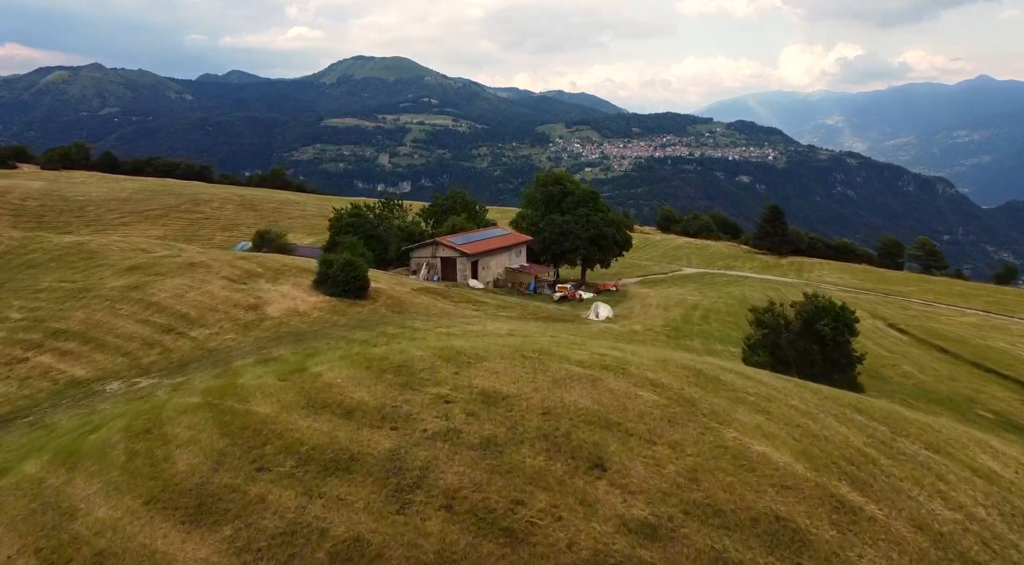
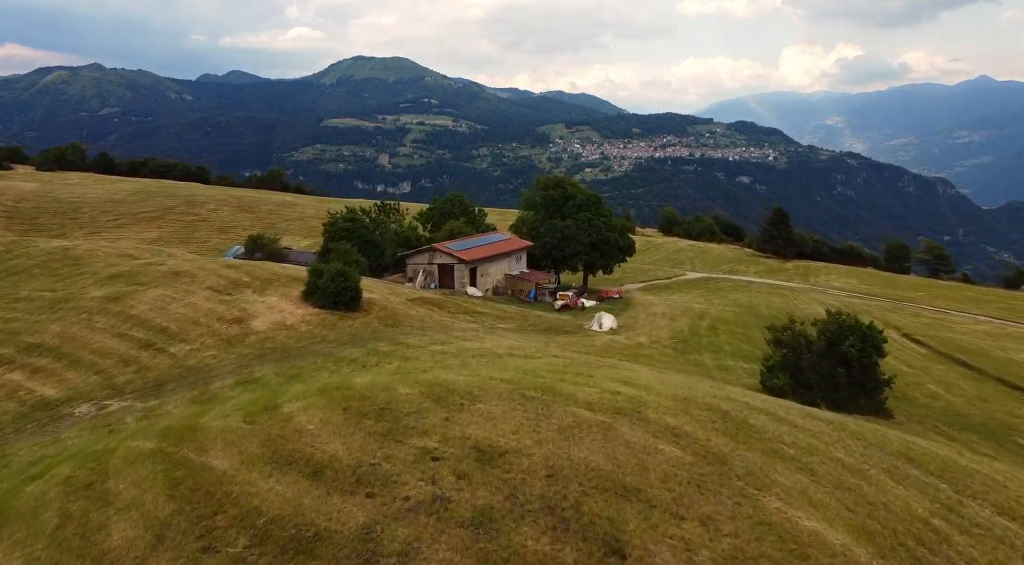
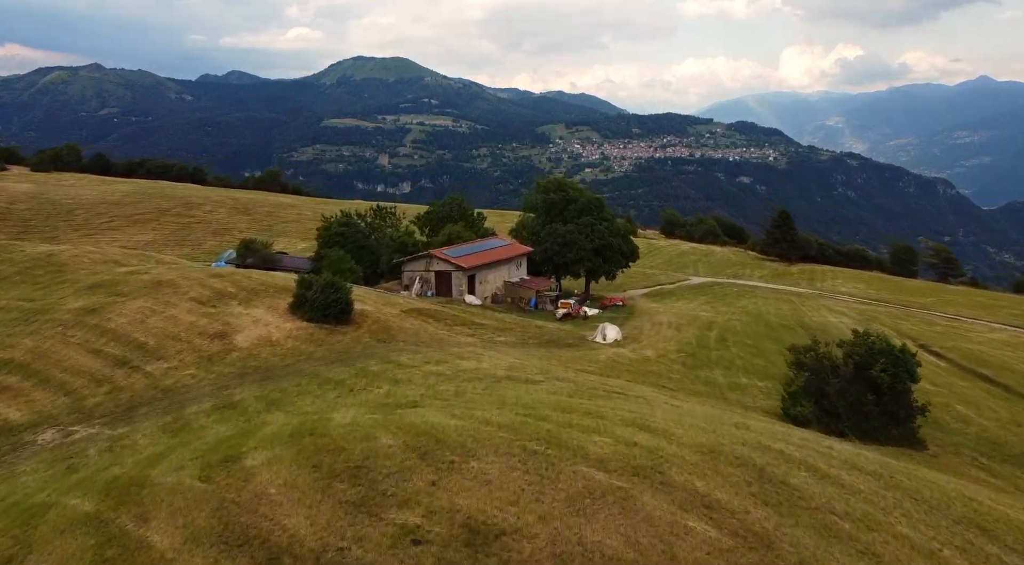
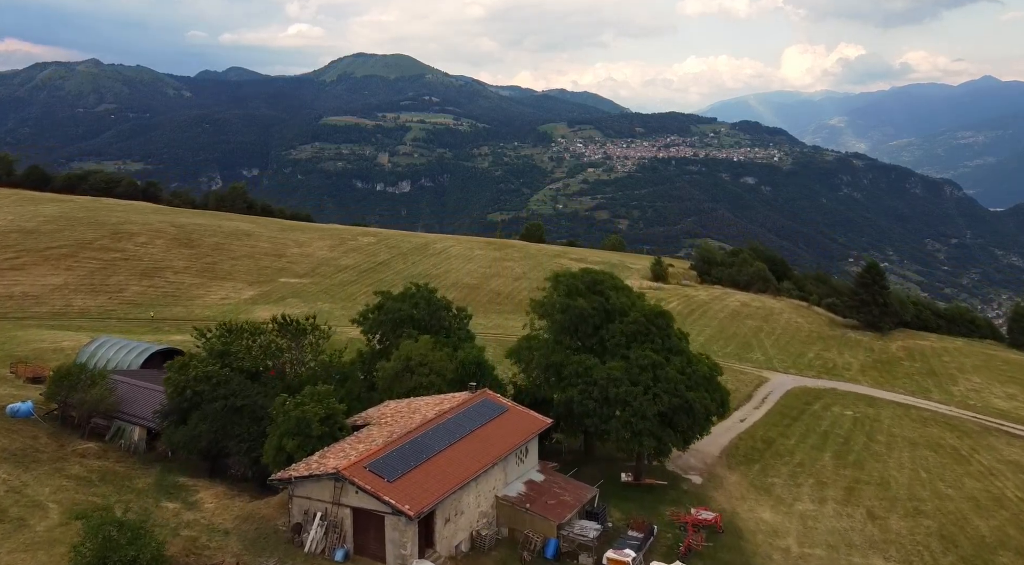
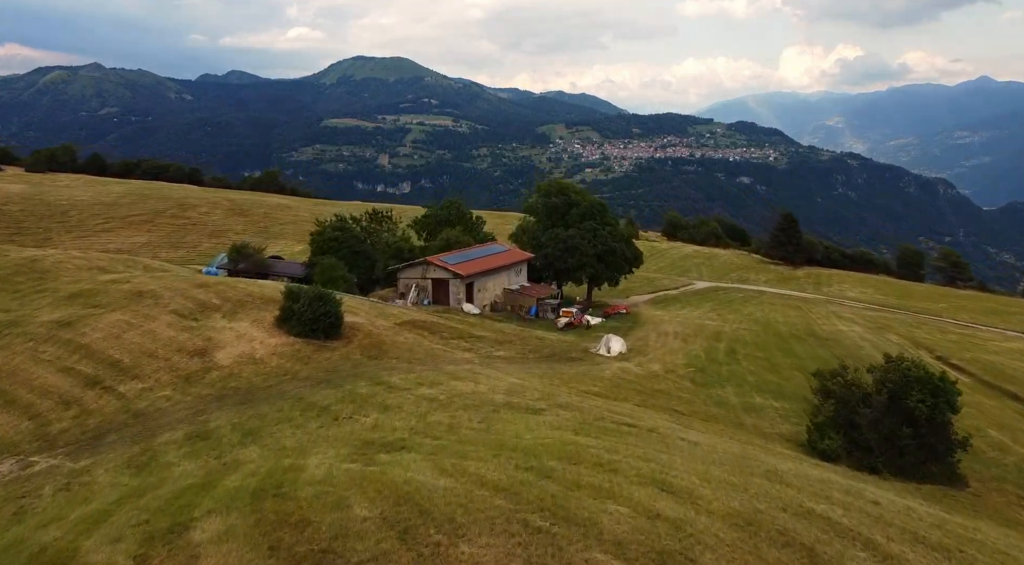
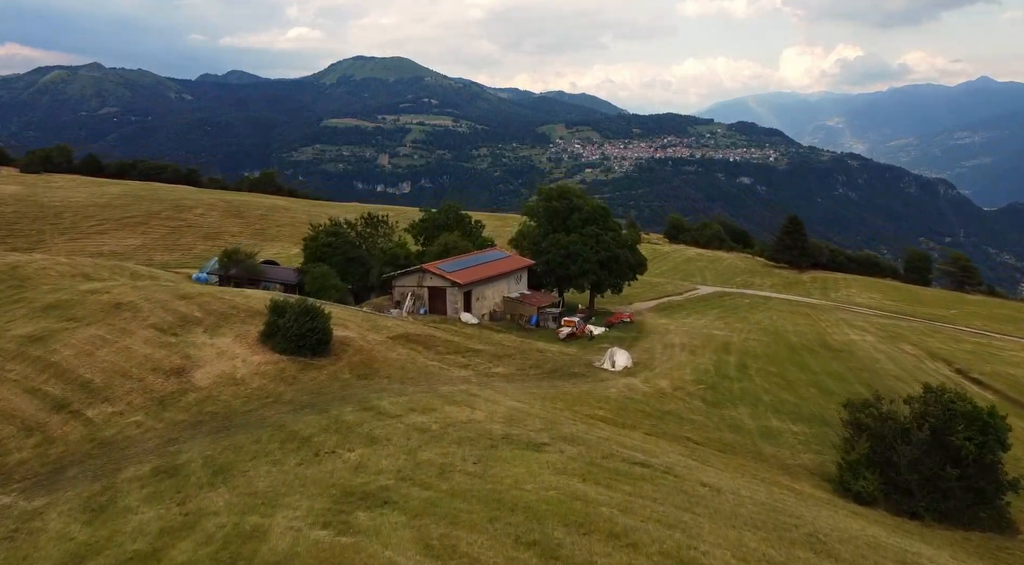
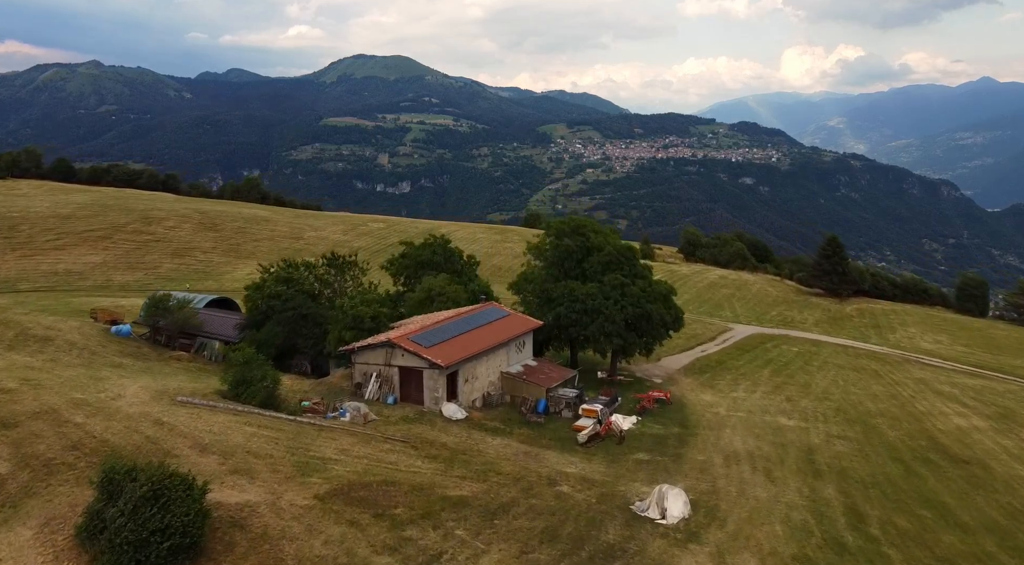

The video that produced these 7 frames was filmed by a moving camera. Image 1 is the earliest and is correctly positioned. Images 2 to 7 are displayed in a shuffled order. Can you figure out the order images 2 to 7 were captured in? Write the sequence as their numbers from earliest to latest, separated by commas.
2, 3, 5, 6, 7, 4
